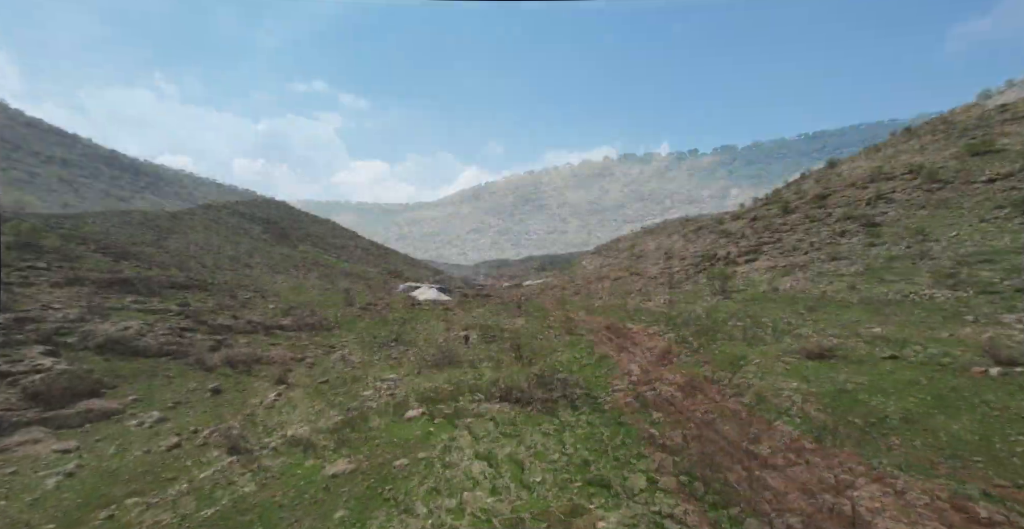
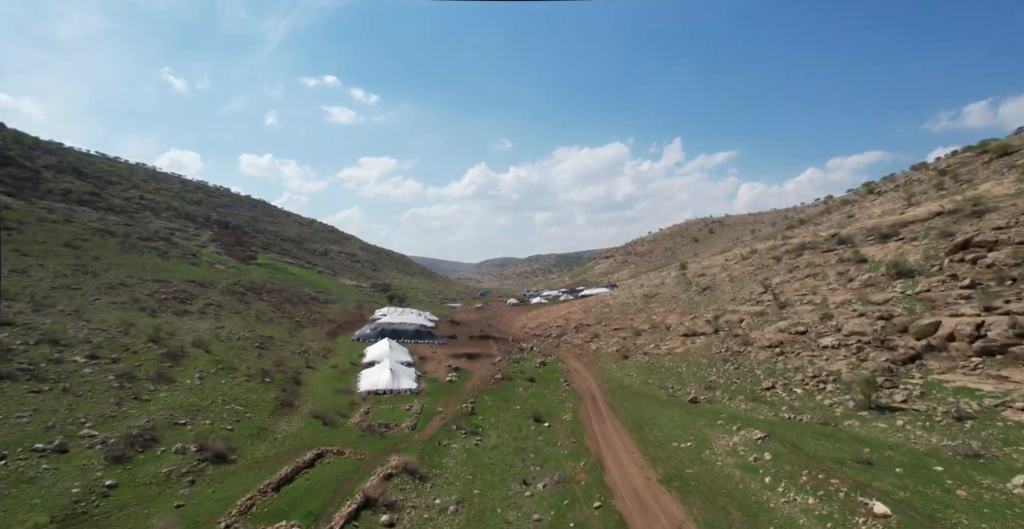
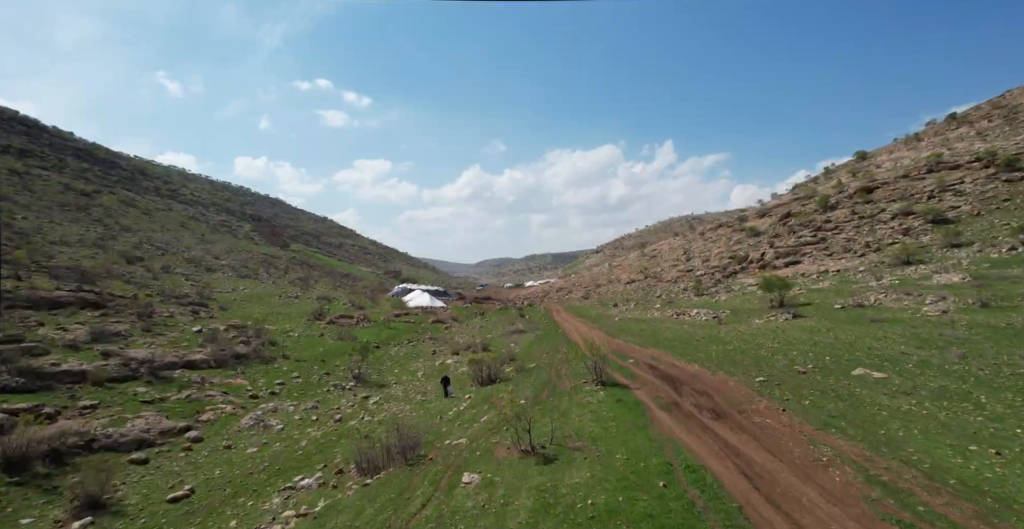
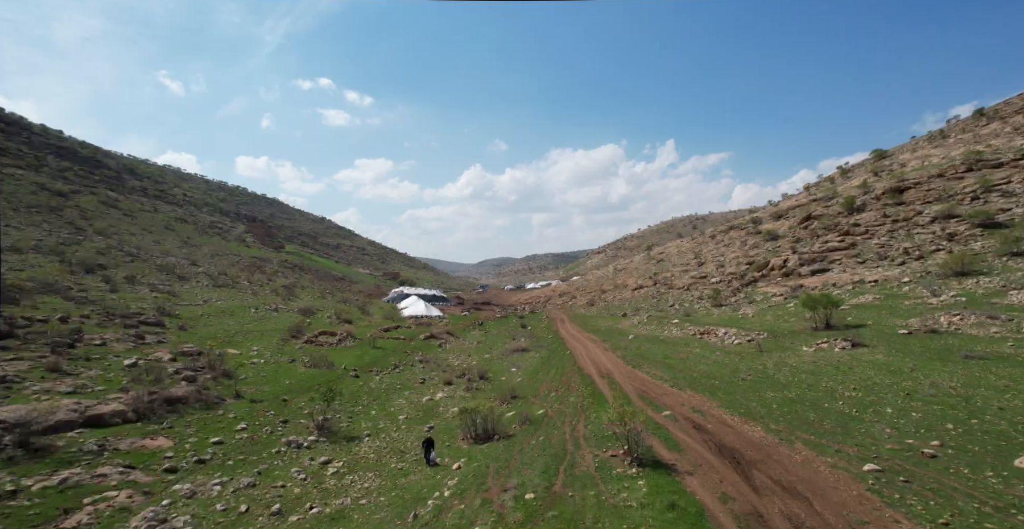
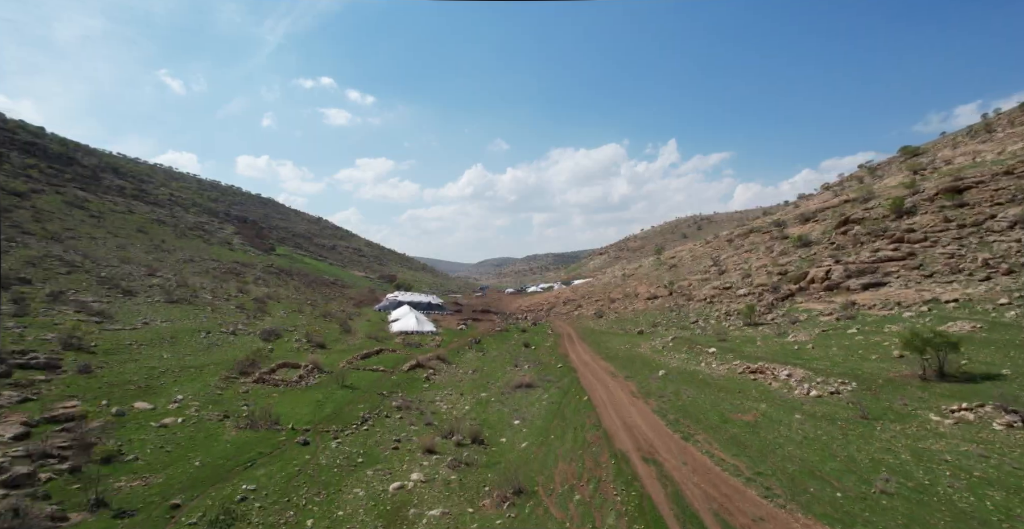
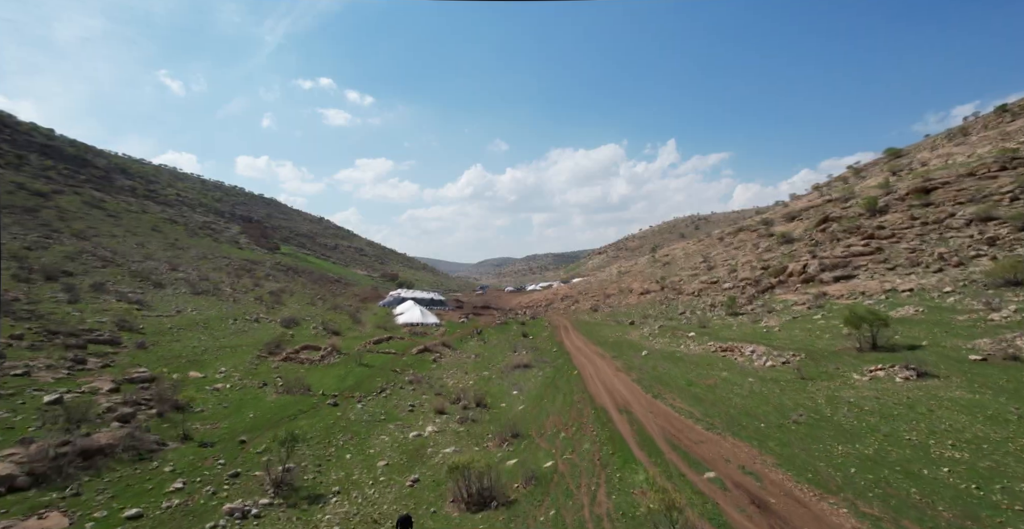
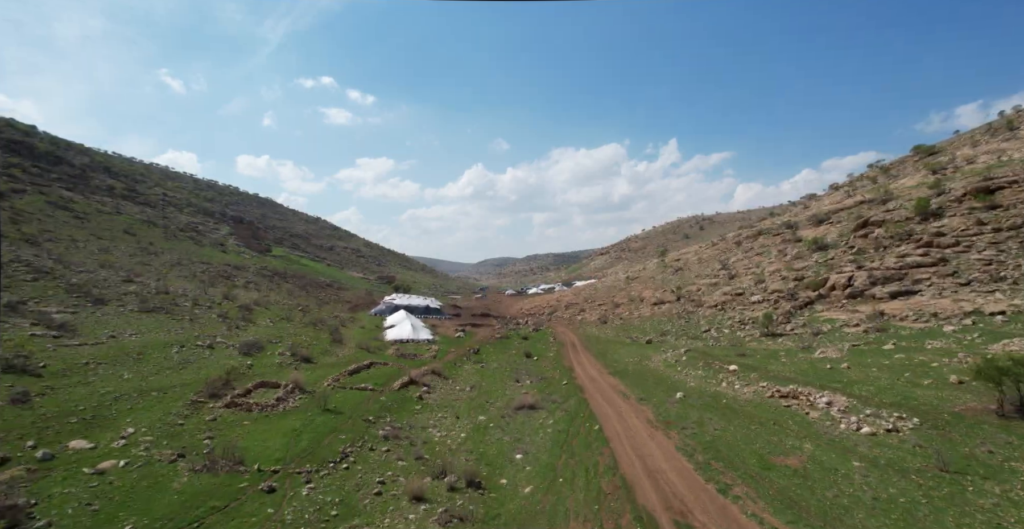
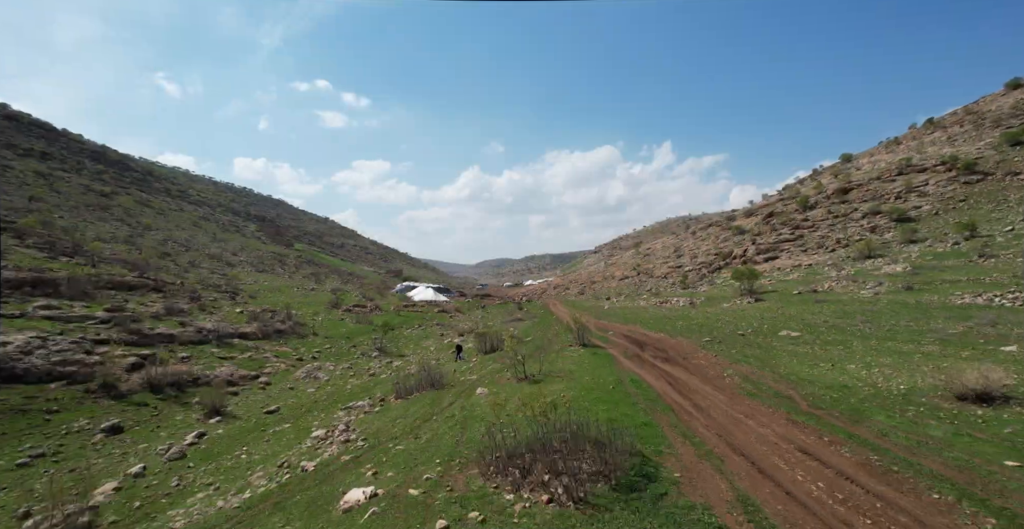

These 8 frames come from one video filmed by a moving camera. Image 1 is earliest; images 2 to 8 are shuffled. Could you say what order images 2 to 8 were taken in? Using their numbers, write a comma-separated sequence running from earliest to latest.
8, 3, 4, 6, 5, 7, 2
